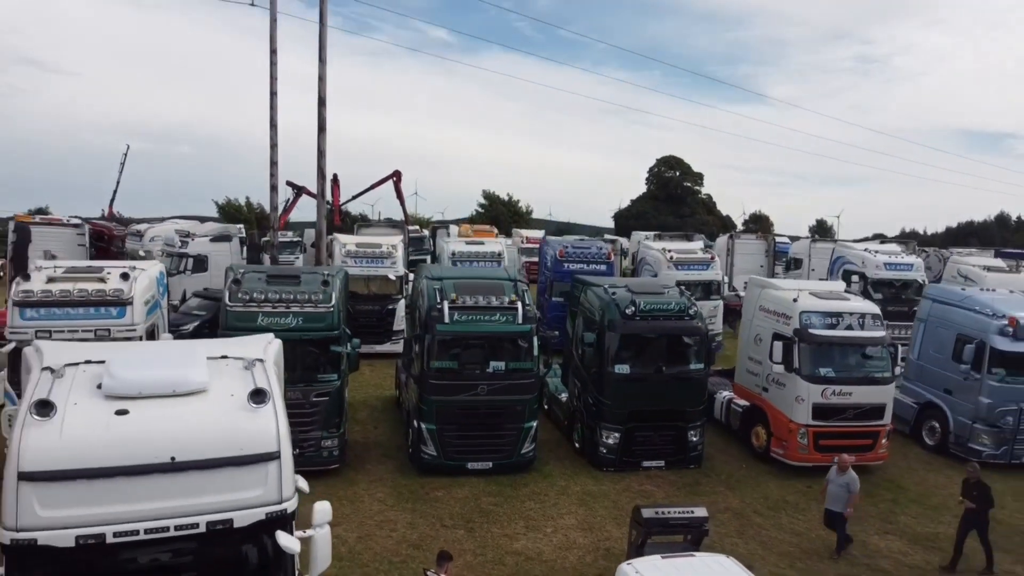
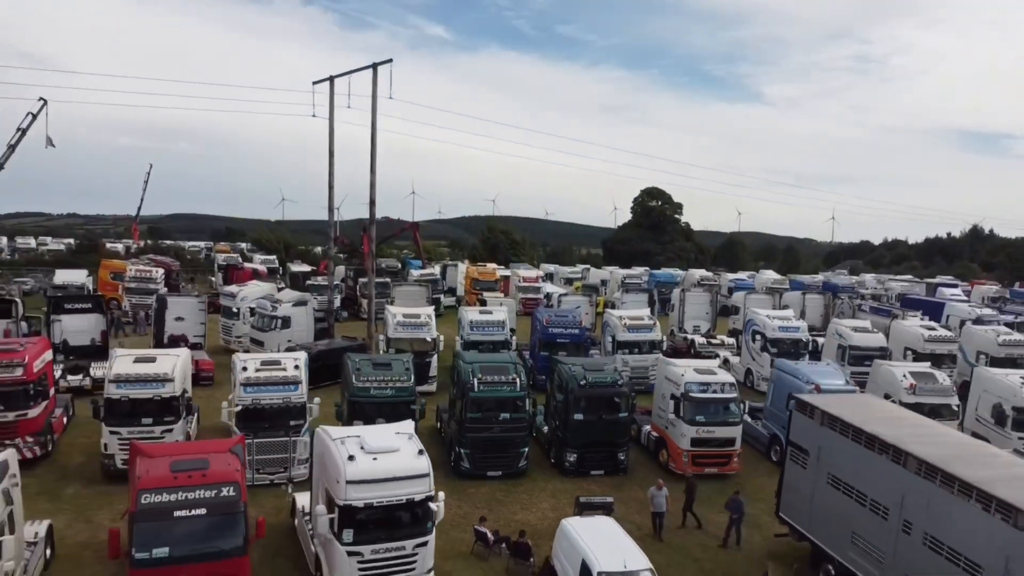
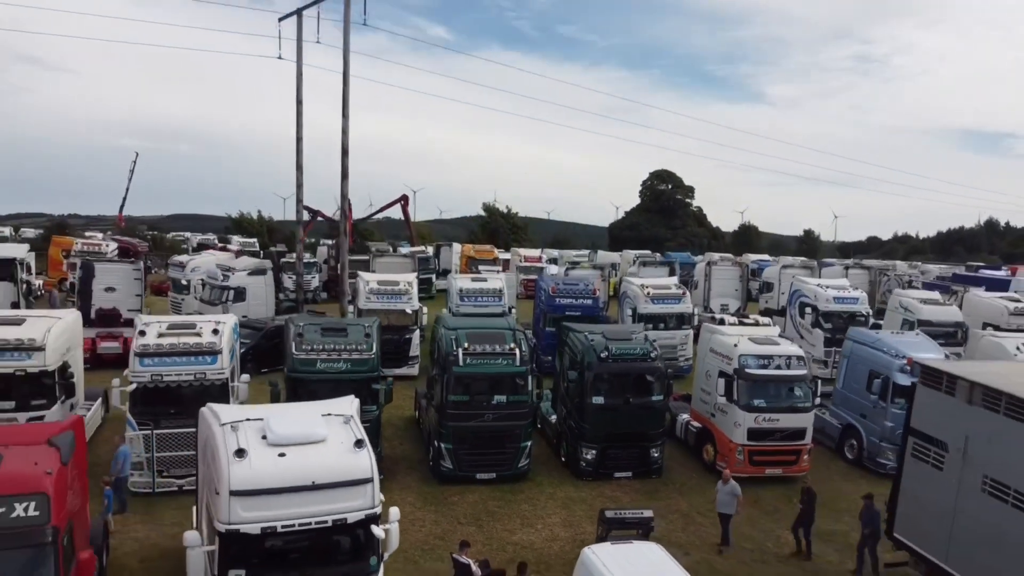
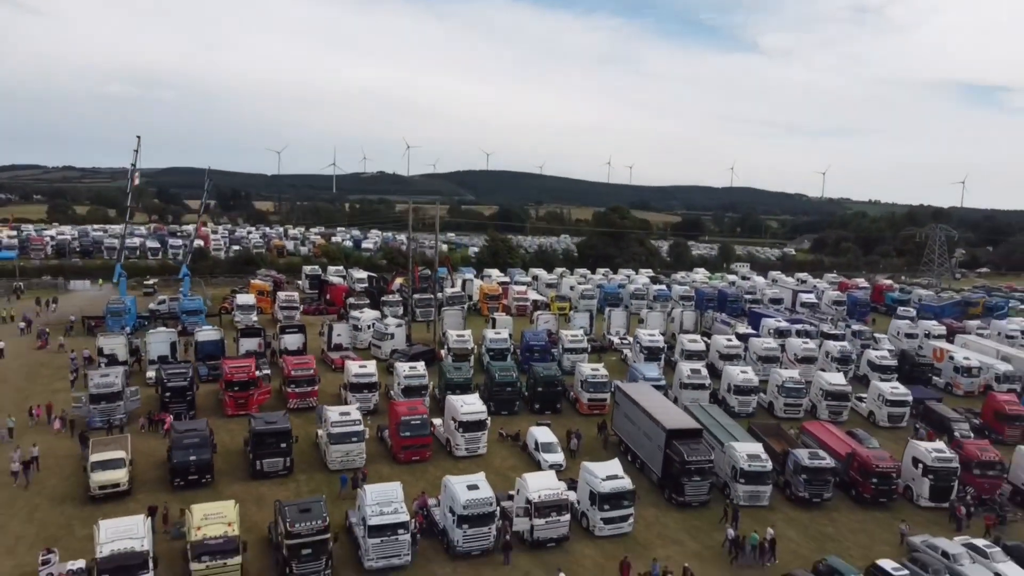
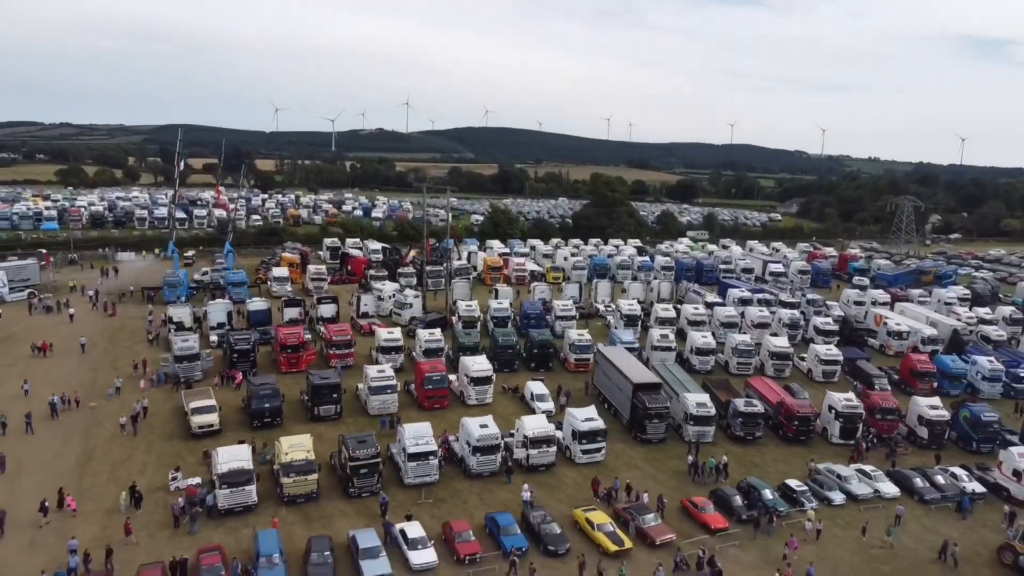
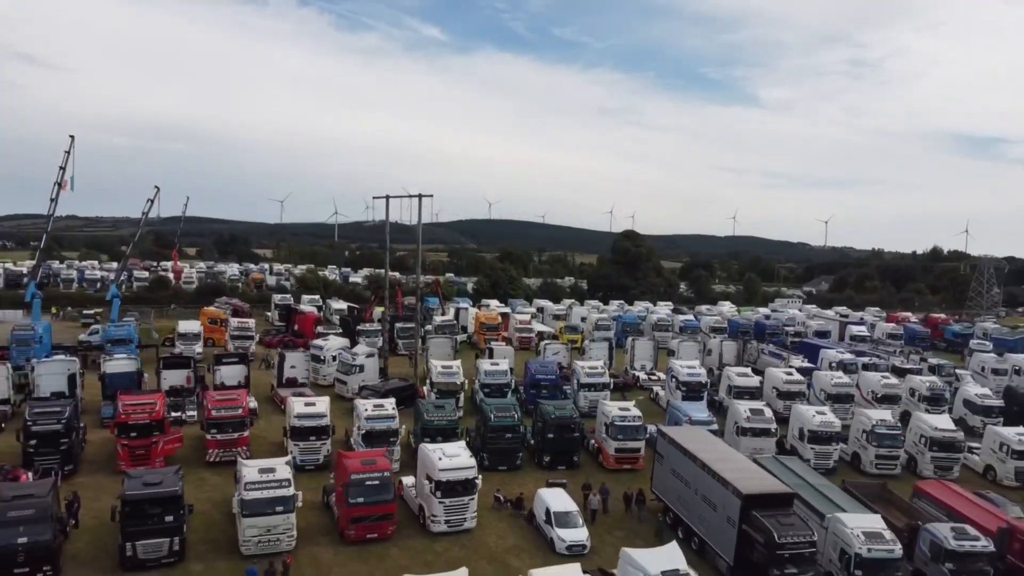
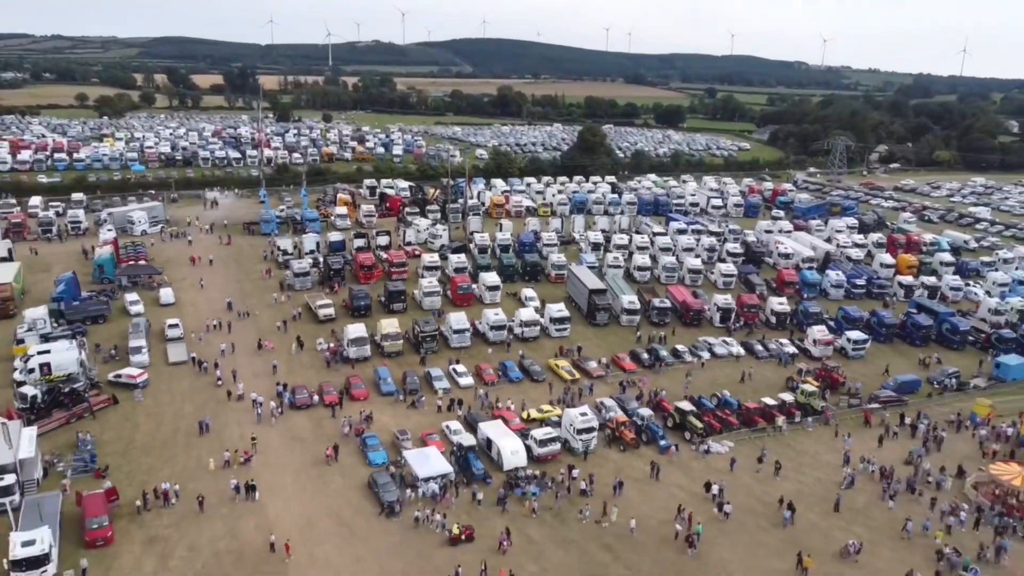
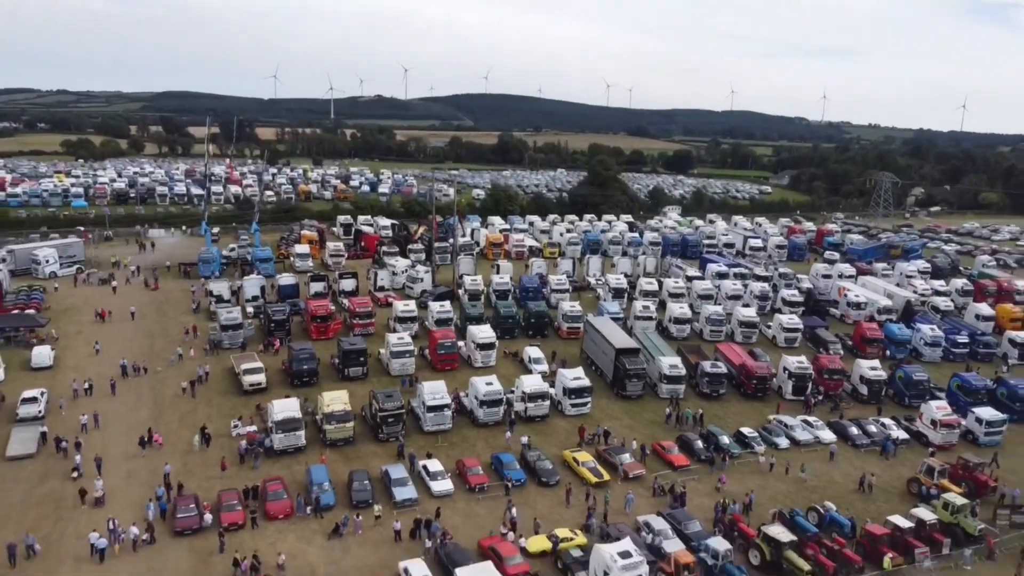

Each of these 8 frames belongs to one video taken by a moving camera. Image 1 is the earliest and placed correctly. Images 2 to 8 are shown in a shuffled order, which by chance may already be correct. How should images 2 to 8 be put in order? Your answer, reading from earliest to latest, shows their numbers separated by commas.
3, 2, 6, 4, 5, 8, 7
